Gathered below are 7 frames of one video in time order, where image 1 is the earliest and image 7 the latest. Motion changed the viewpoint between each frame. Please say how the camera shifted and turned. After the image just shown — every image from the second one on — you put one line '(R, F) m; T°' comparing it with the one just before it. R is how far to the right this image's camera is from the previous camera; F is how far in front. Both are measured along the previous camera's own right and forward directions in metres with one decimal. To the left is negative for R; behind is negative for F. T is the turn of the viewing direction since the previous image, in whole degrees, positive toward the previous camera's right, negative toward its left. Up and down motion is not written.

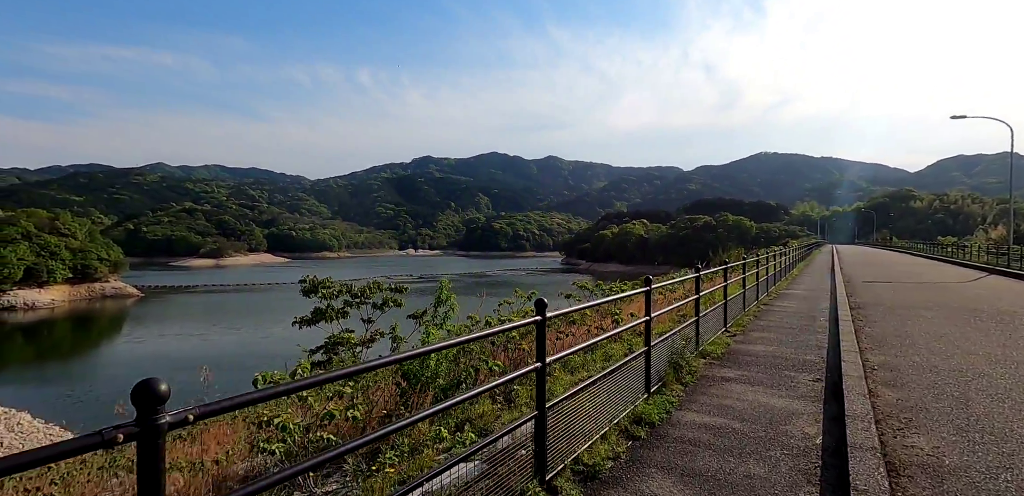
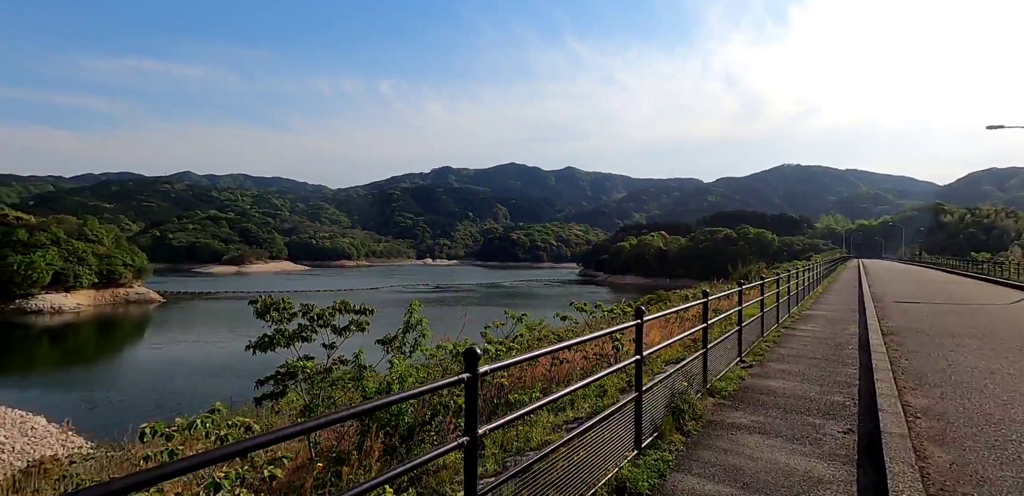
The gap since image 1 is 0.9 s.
(+0.3, +0.6) m; -2°
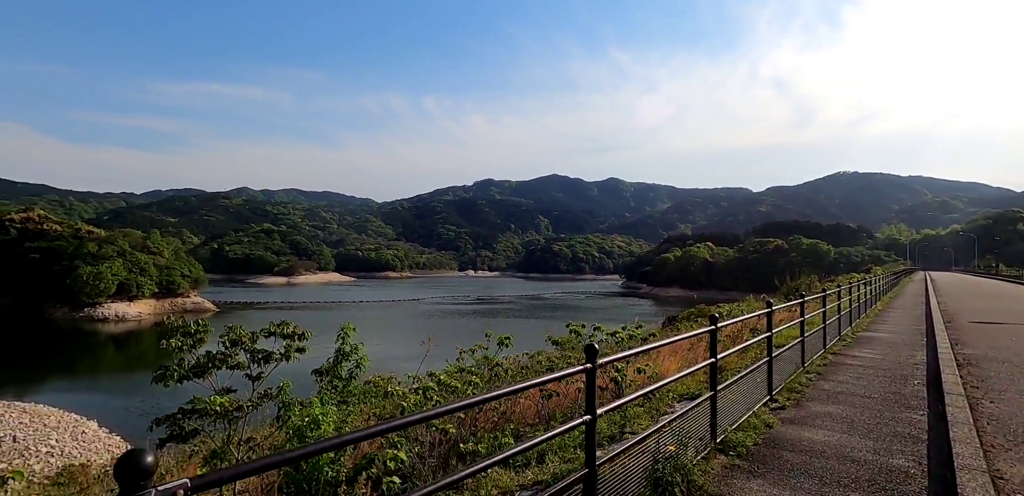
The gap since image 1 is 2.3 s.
(+0.5, +0.9) m; -4°
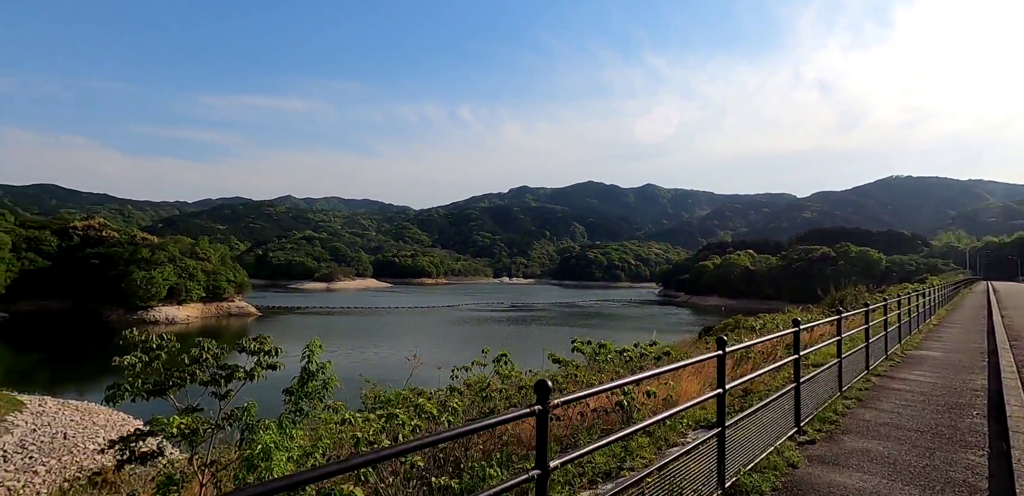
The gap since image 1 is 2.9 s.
(+0.3, +0.4) m; -3°
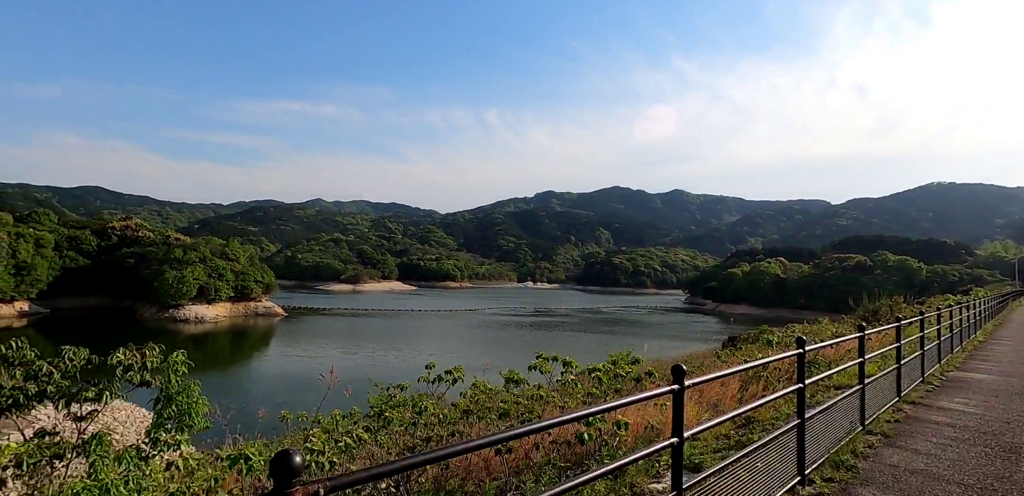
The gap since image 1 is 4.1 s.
(+0.4, +0.7) m; -3°
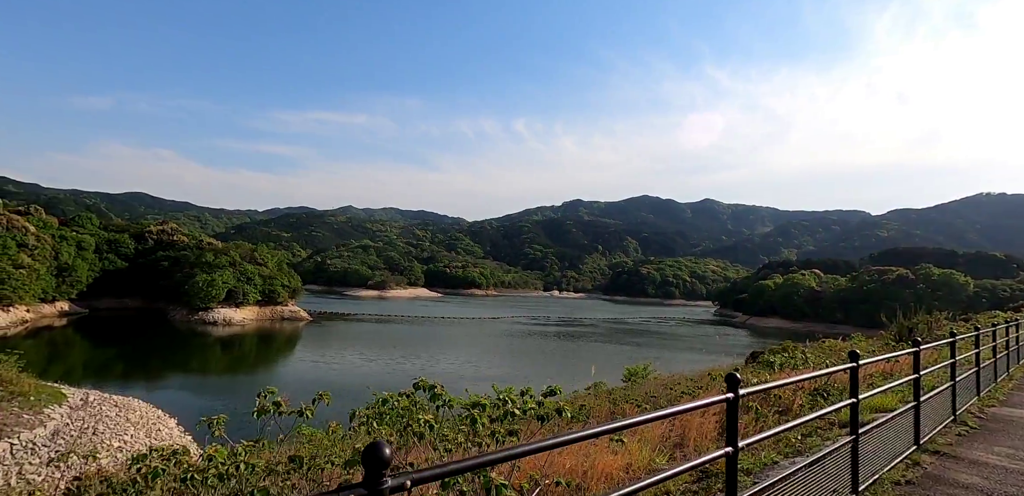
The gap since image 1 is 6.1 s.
(+0.2, +0.9) m; -3°
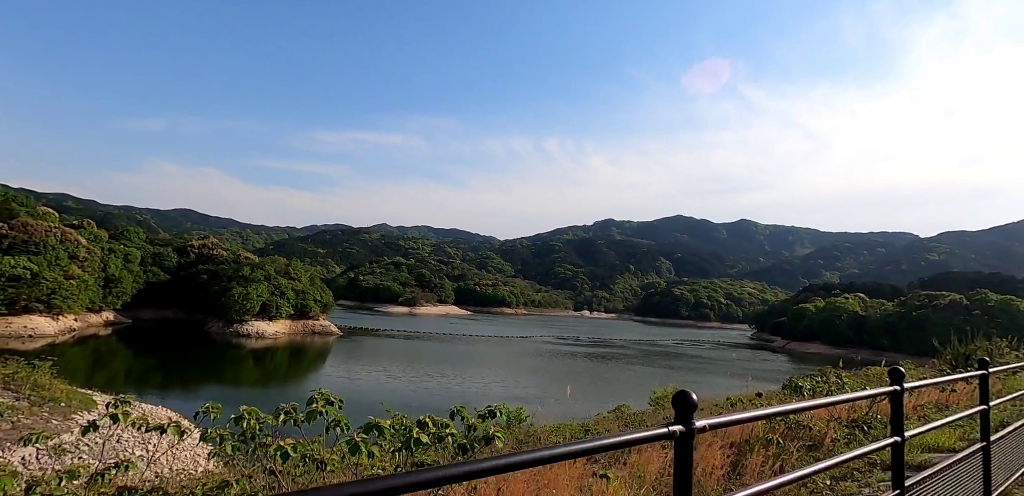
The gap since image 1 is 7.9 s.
(+0.3, +0.9) m; -3°
